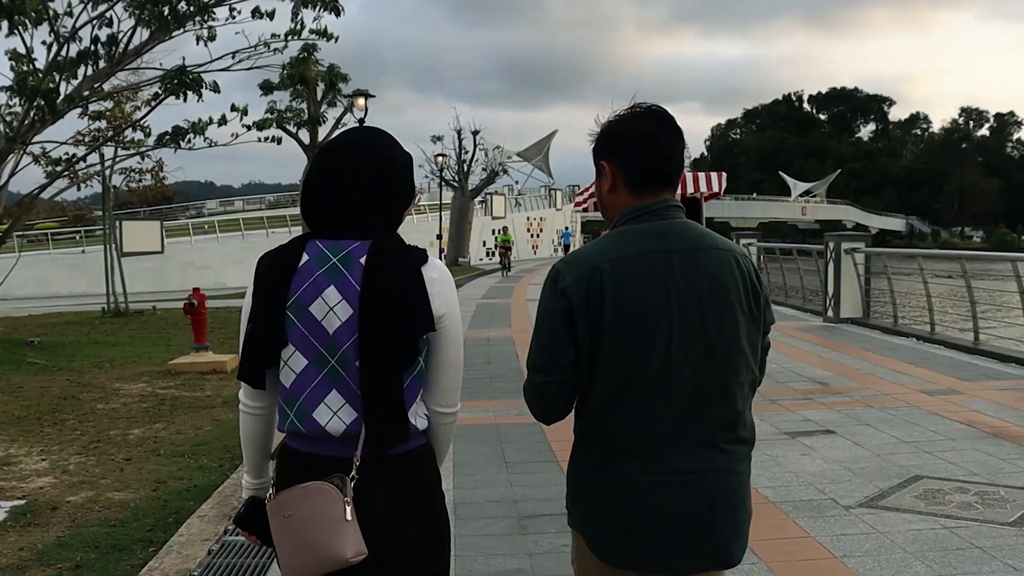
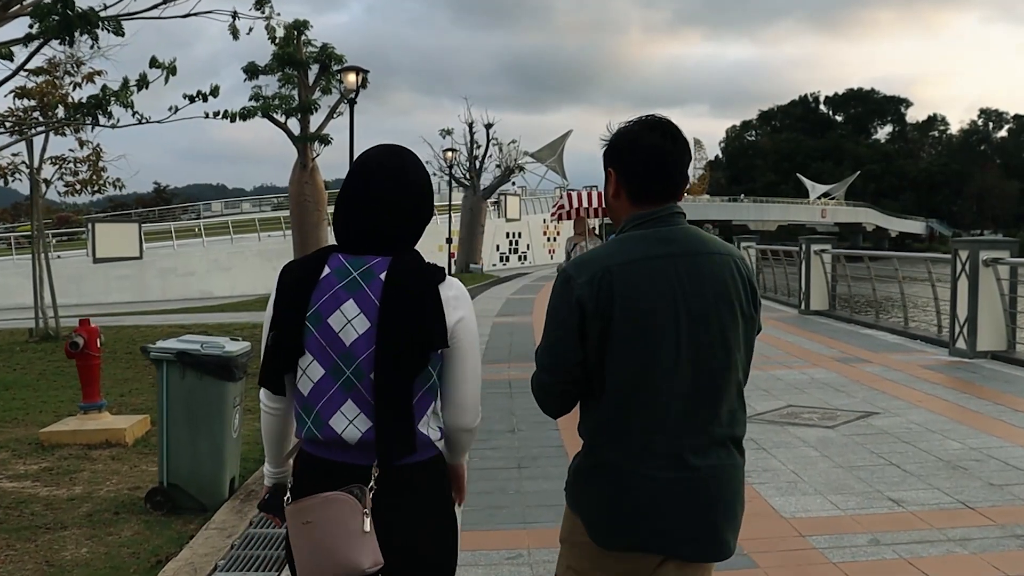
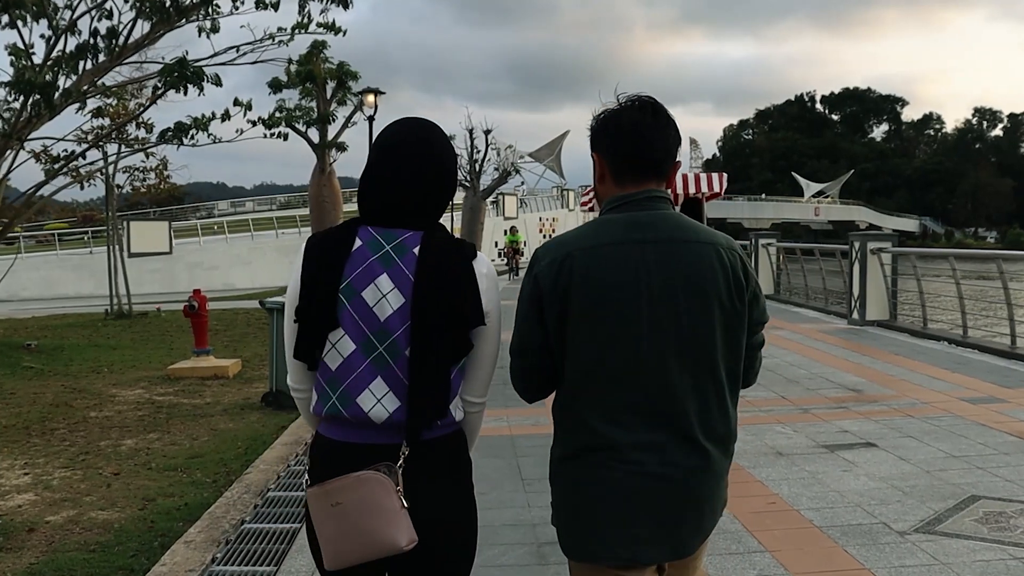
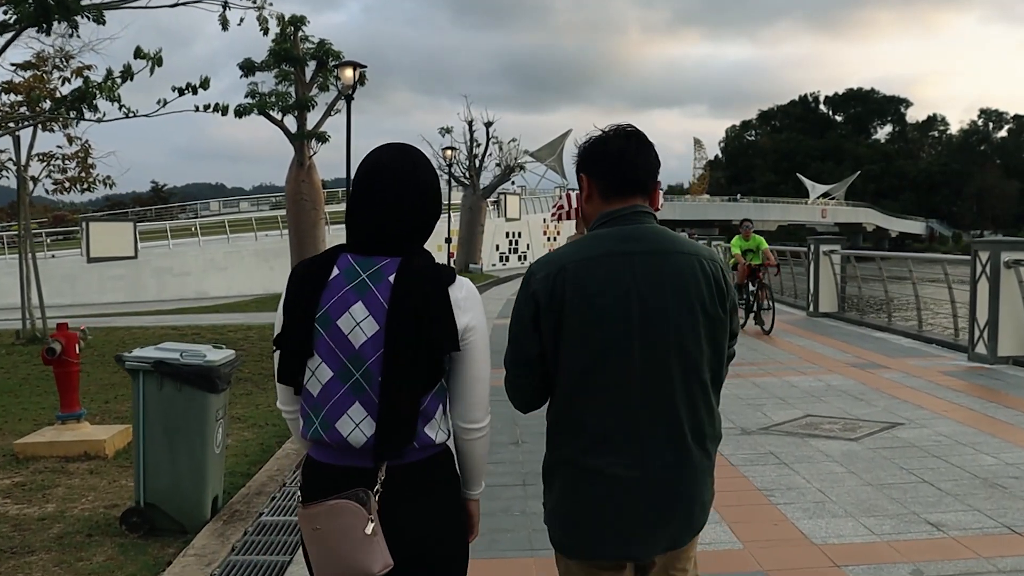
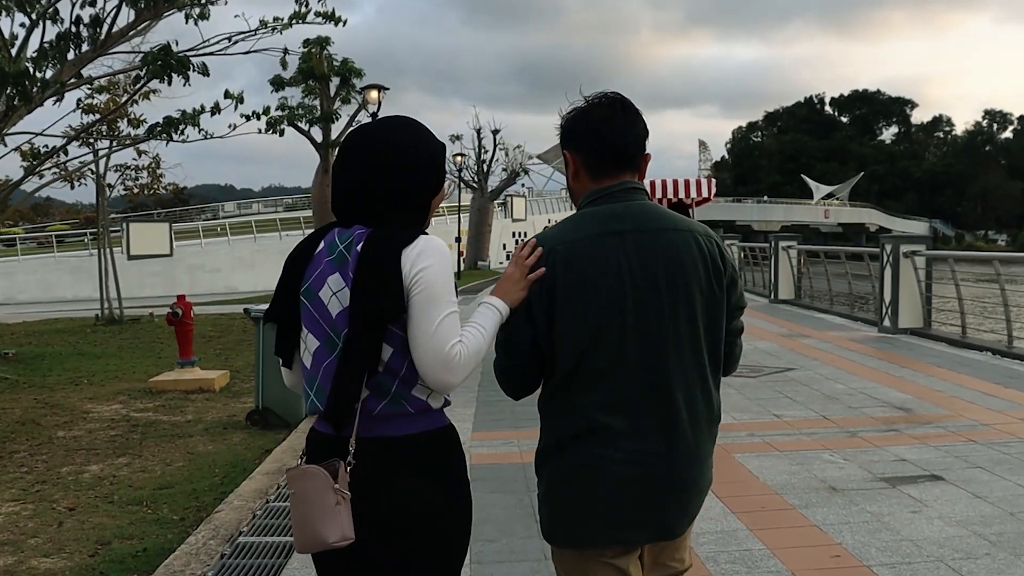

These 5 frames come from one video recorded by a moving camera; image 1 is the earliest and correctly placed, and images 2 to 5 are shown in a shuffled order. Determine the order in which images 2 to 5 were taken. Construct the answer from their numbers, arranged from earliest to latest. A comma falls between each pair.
3, 5, 2, 4
